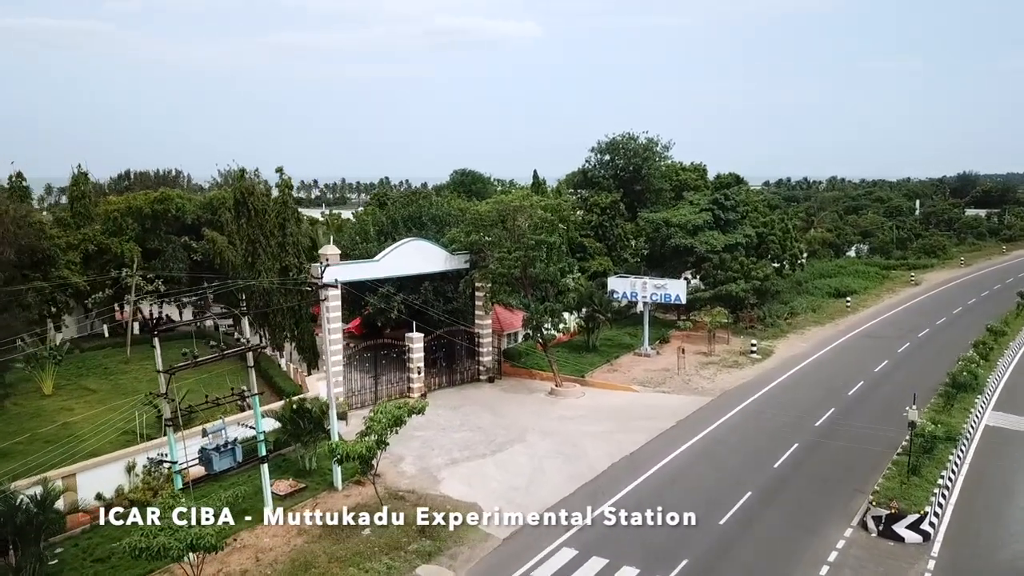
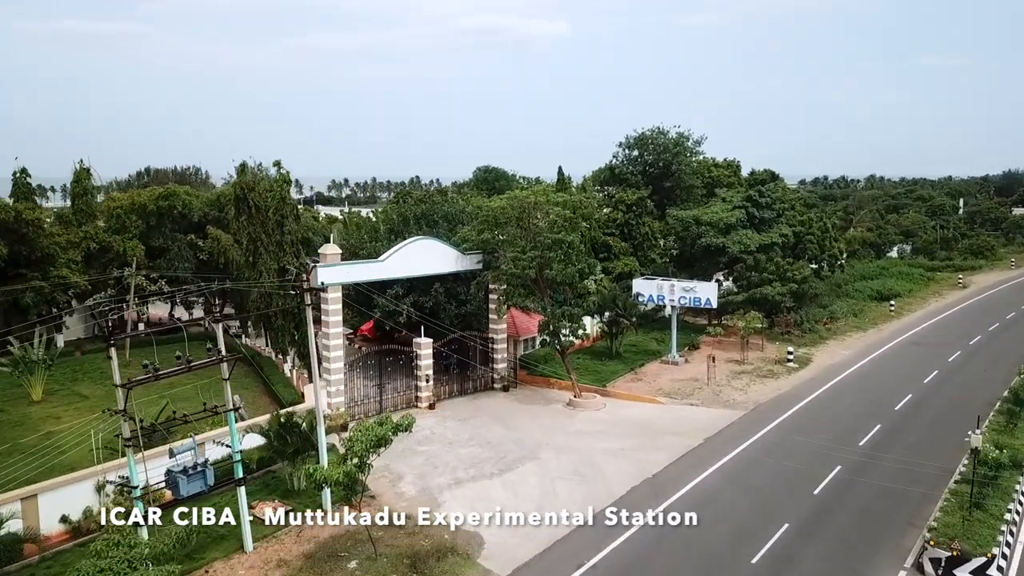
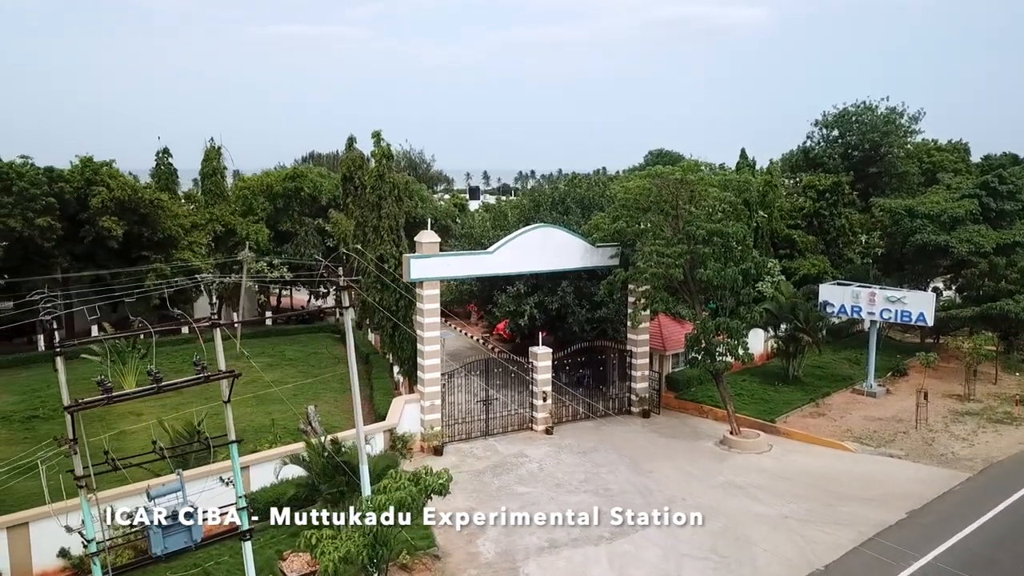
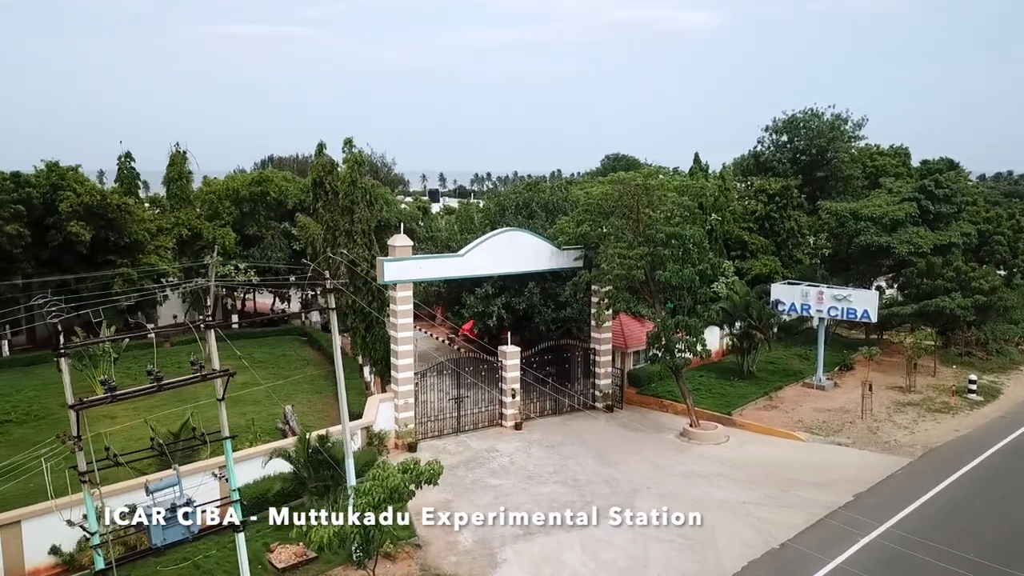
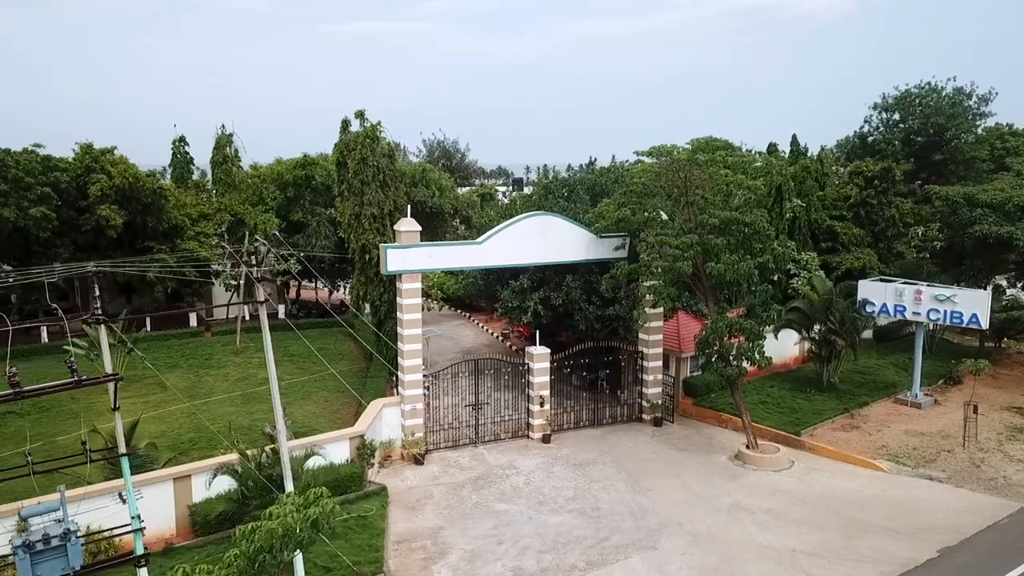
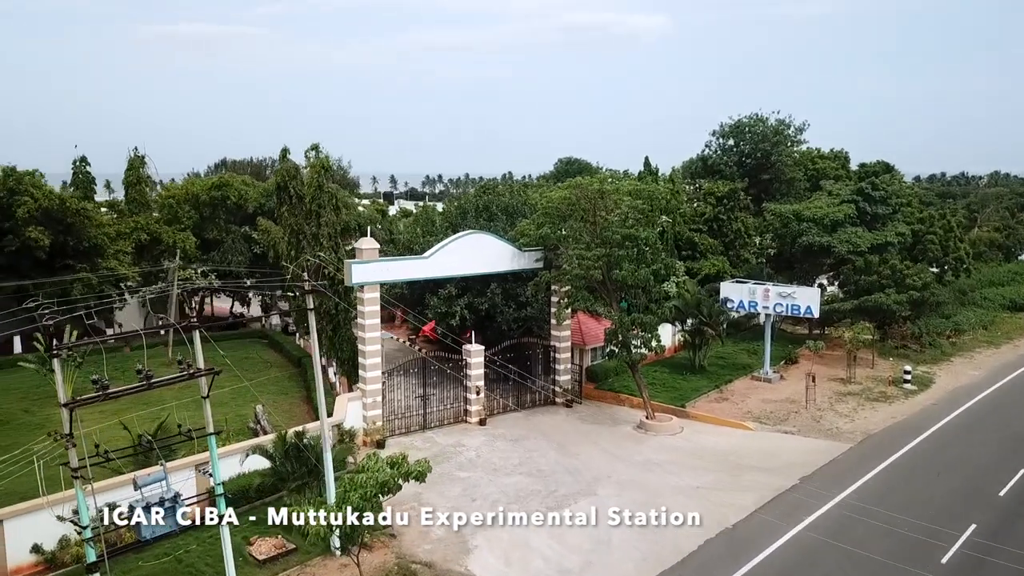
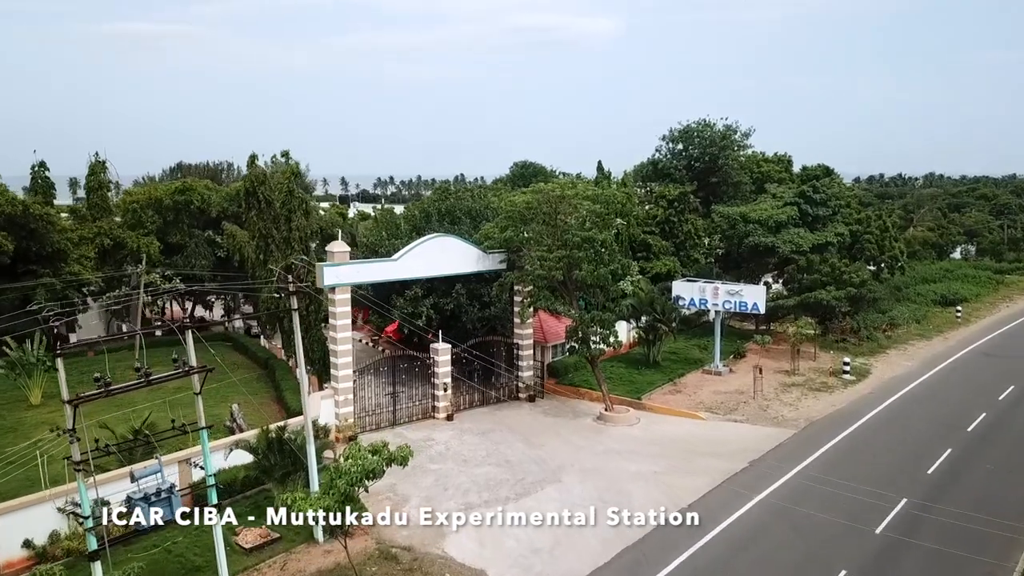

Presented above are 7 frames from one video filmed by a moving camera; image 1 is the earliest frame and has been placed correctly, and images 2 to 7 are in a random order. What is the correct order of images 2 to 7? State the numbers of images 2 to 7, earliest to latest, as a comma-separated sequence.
2, 7, 6, 4, 3, 5
